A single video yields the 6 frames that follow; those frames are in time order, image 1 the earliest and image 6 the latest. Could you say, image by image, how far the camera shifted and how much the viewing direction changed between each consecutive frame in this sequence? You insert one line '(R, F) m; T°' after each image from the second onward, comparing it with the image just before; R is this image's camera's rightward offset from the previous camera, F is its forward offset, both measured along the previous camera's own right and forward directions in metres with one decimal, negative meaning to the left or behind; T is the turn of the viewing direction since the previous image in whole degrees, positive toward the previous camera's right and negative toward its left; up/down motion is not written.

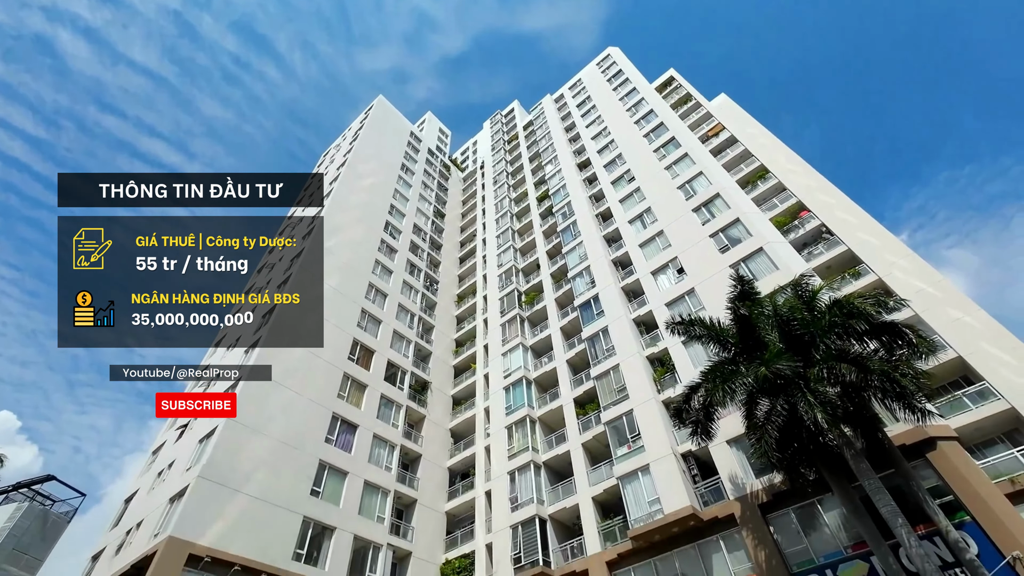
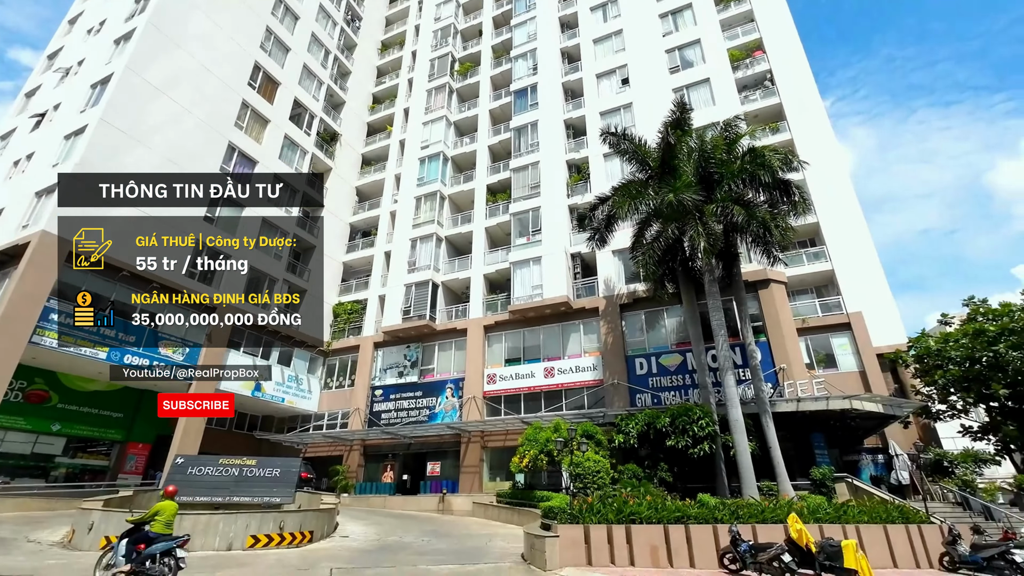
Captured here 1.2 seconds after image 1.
(-0.6, -0.2) m; +14°
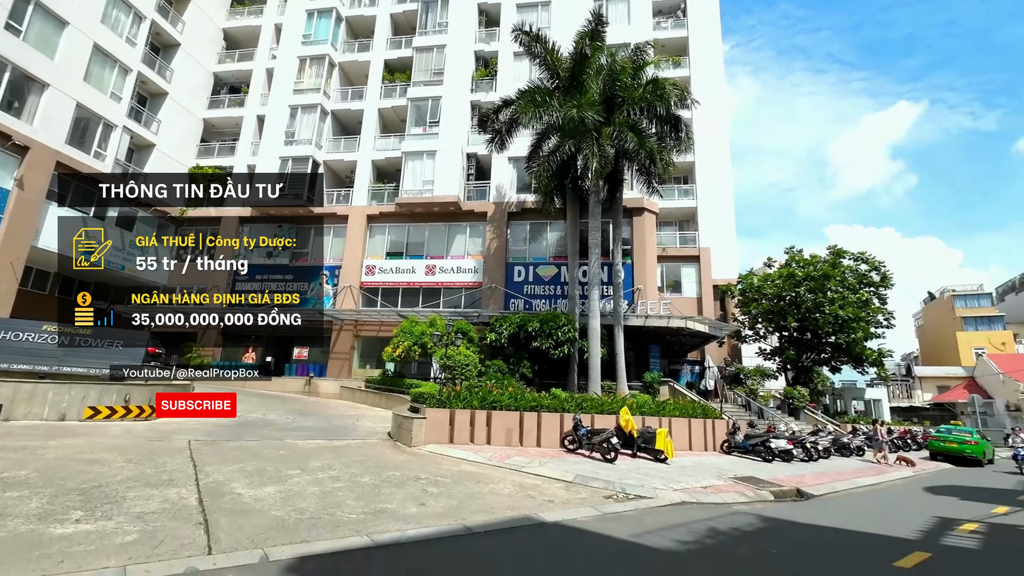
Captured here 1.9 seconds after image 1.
(-0.2, -0.2) m; +15°
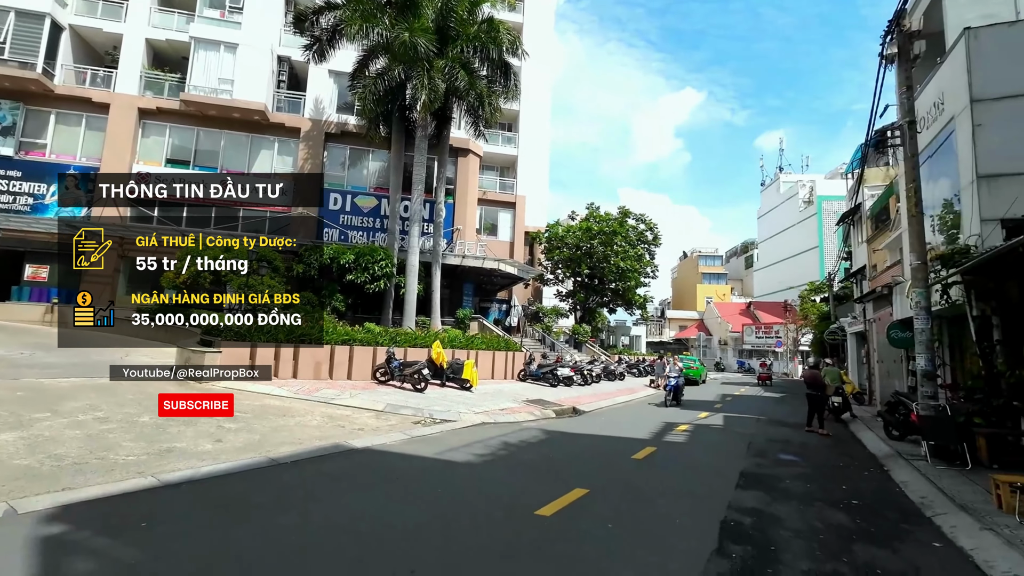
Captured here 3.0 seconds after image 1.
(-0.1, -0.2) m; +22°
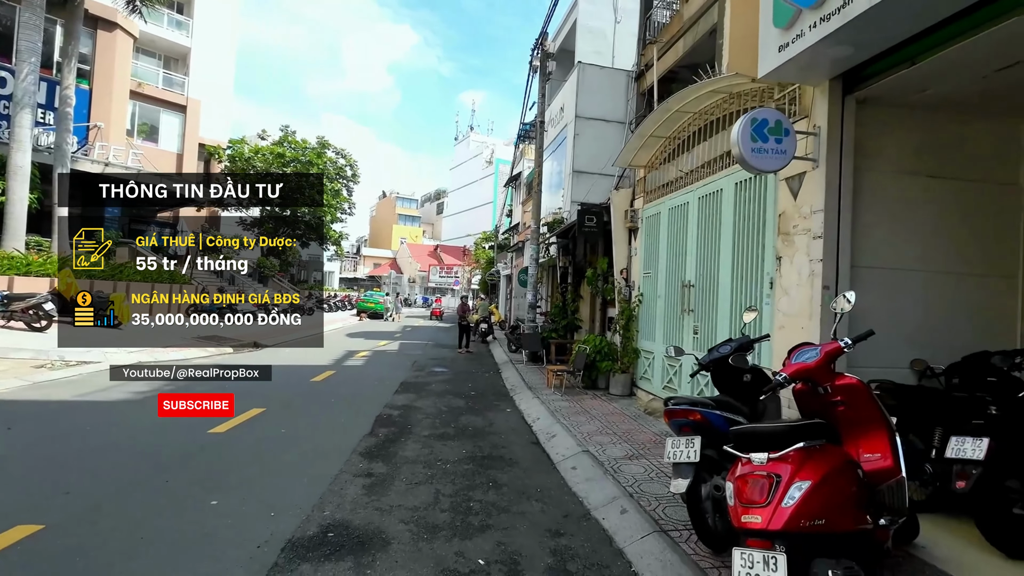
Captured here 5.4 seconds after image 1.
(-0.1, -1.1) m; +35°
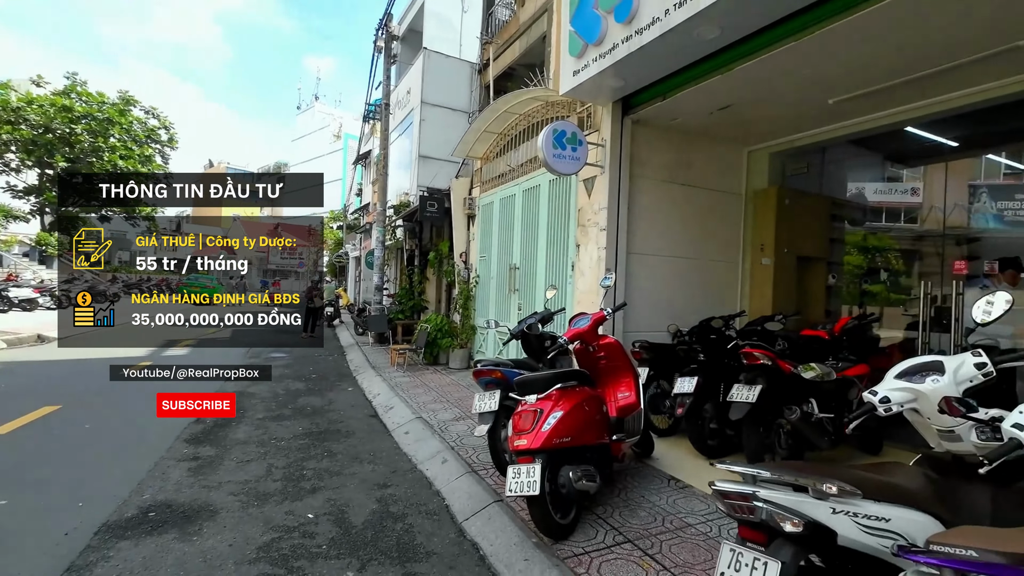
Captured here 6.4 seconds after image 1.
(+0.2, -0.6) m; +17°
